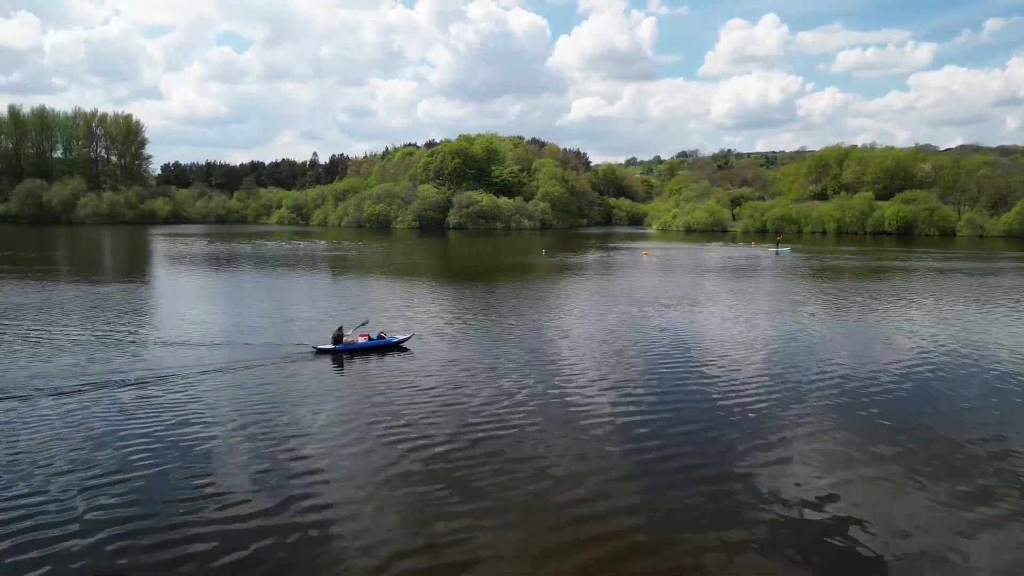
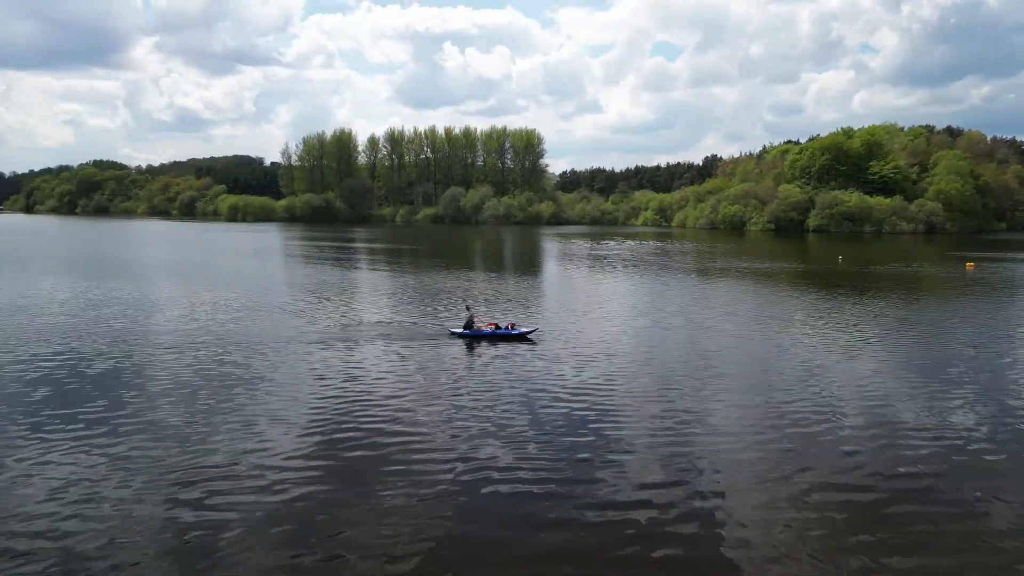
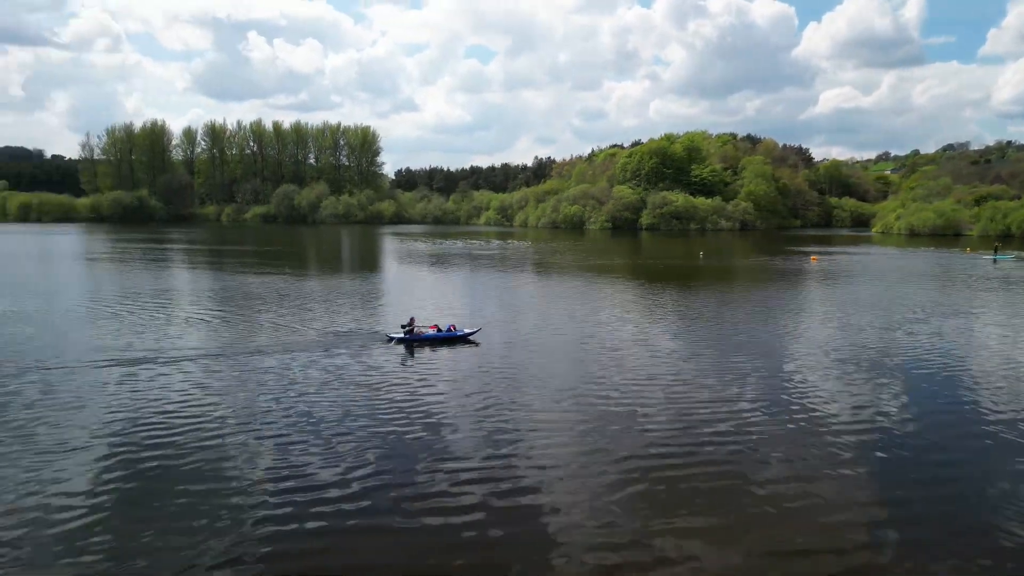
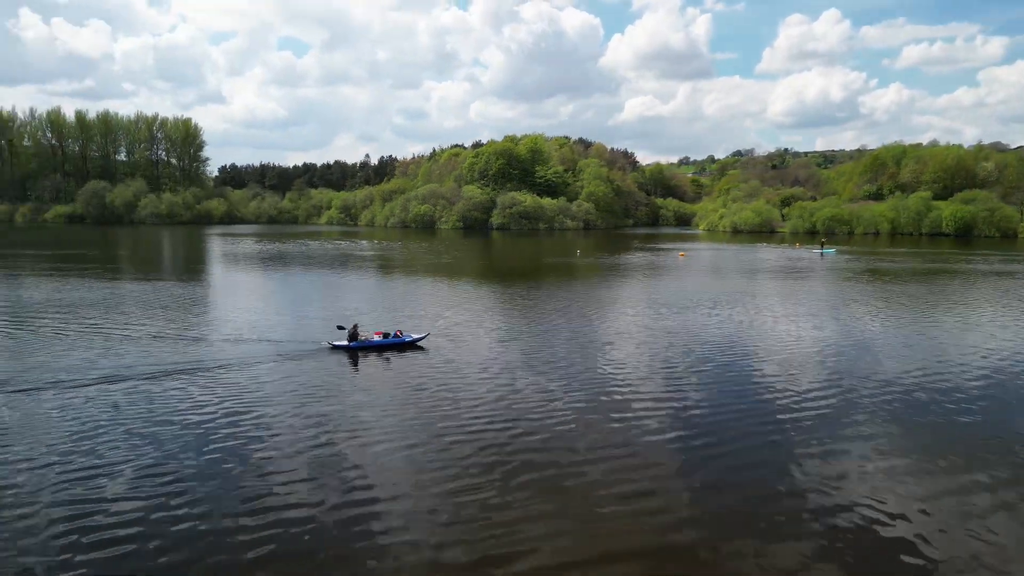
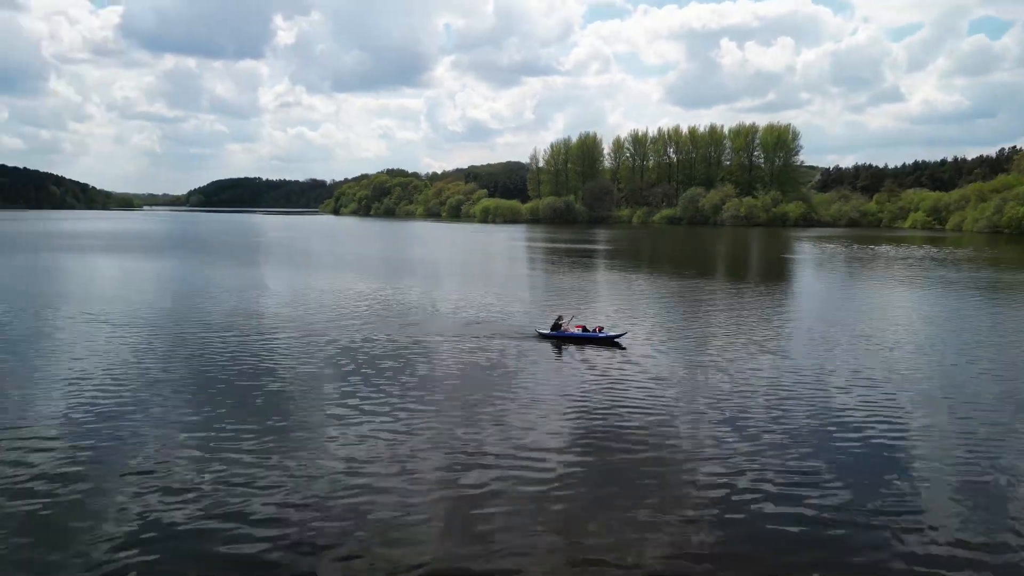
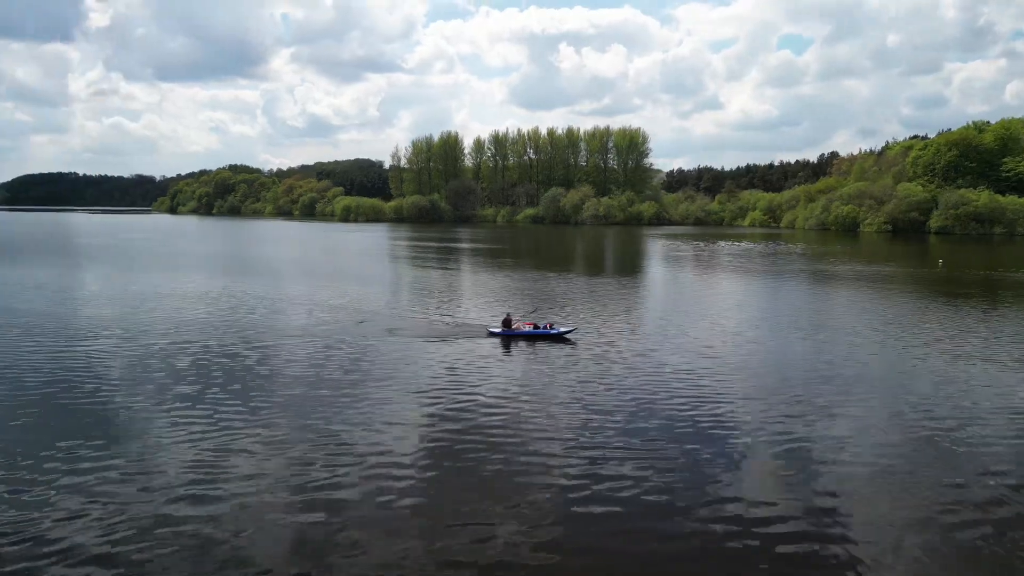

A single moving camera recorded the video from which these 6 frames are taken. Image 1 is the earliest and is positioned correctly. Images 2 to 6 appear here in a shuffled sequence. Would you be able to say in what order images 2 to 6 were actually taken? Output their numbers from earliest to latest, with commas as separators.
4, 3, 2, 6, 5
